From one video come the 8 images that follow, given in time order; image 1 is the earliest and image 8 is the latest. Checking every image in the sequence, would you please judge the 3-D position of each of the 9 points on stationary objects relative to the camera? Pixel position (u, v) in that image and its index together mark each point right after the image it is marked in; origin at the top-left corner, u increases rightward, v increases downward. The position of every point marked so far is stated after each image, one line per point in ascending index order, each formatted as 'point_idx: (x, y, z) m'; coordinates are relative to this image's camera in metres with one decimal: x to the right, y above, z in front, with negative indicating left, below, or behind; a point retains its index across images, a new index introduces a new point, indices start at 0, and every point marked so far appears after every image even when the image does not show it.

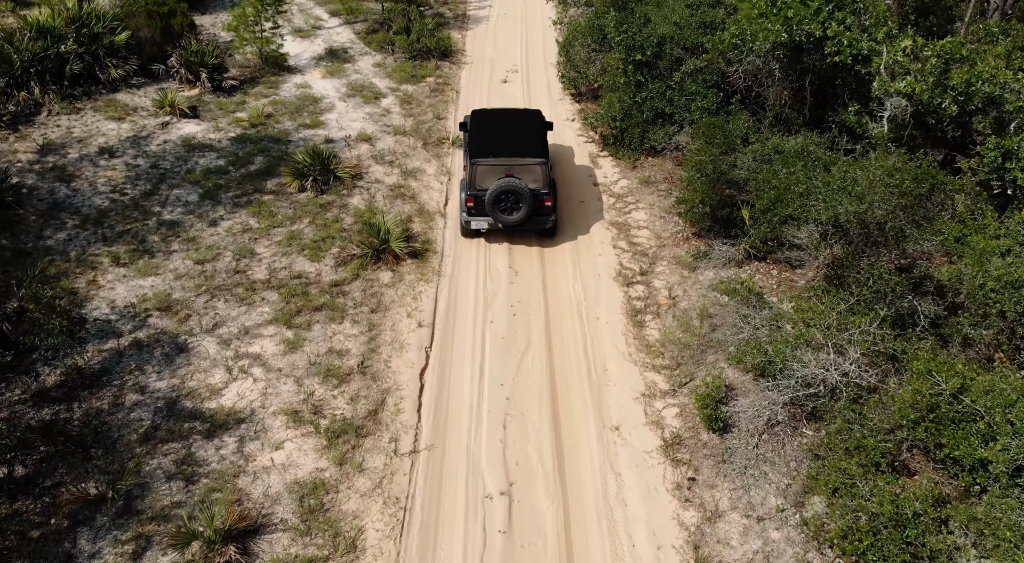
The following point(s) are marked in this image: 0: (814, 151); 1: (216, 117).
0: (+5.1, +2.1, +12.4) m
1: (-6.9, +3.8, +17.2) m
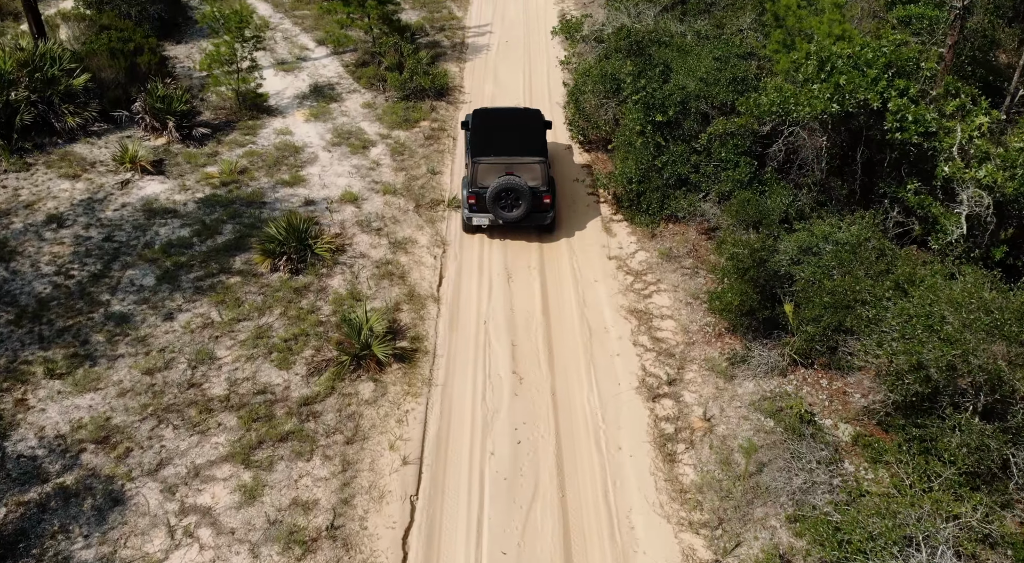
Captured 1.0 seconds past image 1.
0: (+5.1, +0.5, +10.5) m
1: (-6.8, +2.3, +15.4) m
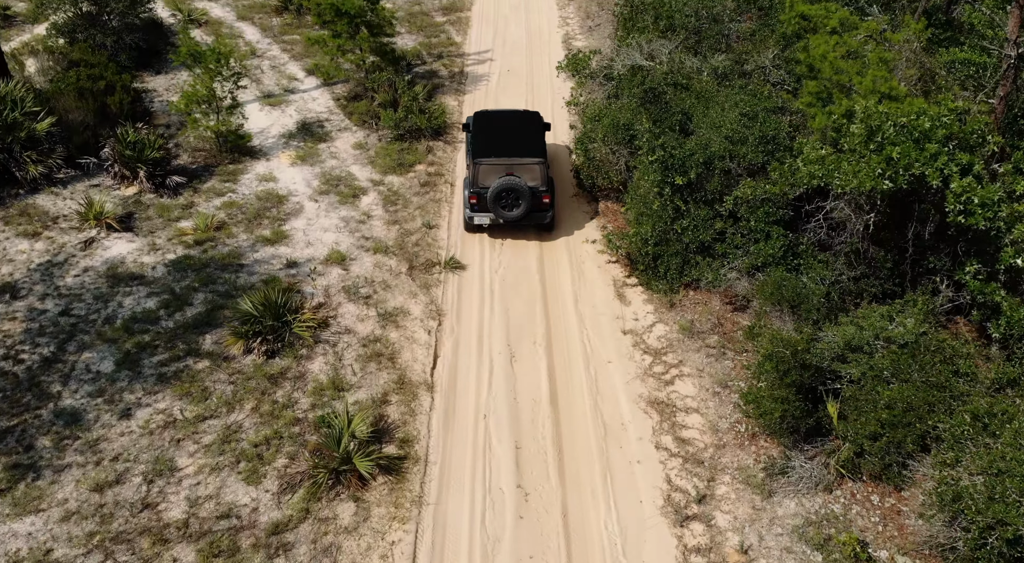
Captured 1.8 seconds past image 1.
0: (+5.2, -0.7, +9.2) m
1: (-6.8, +1.0, +14.0) m
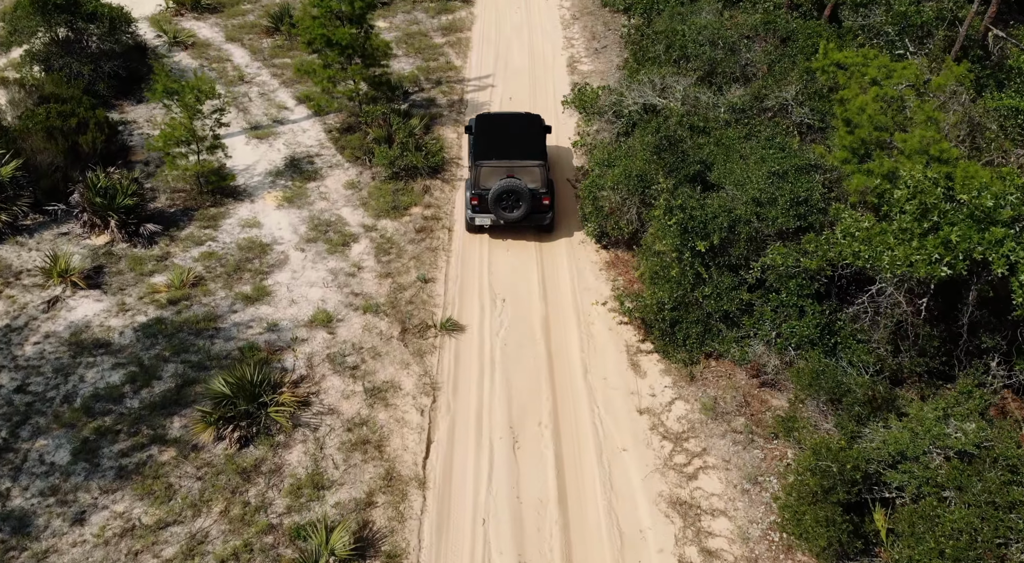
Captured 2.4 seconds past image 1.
0: (+5.2, -1.8, +8.0) m
1: (-6.7, -0.1, +12.9) m
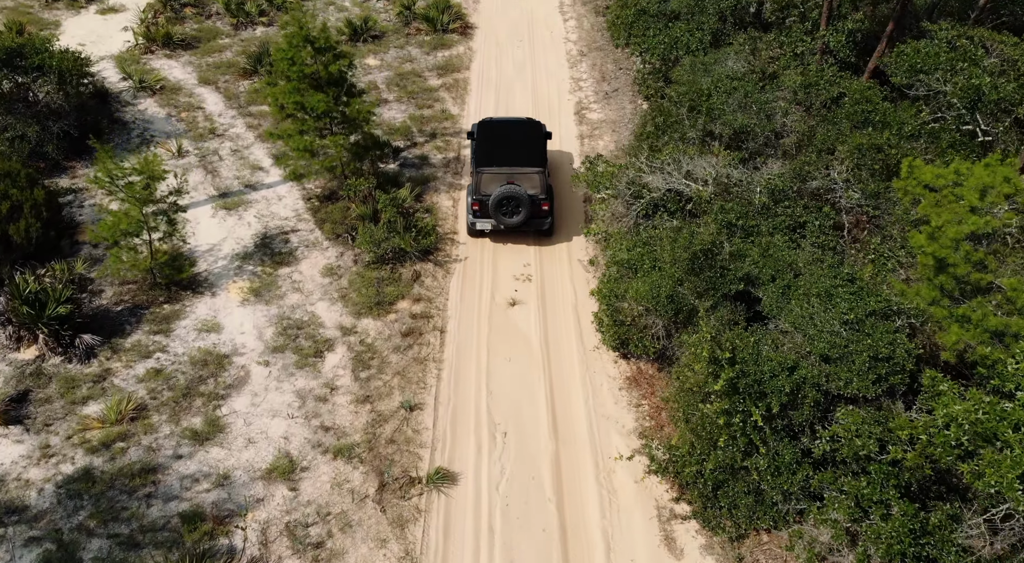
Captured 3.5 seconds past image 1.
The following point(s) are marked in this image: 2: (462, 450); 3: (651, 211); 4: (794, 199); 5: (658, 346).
0: (+5.2, -3.7, +5.9) m
1: (-6.7, -2.0, +10.8) m
2: (-0.7, -2.4, +10.7) m
3: (+2.6, +1.2, +13.3) m
4: (+4.8, +1.4, +12.8) m
5: (+2.1, -1.0, +10.8) m
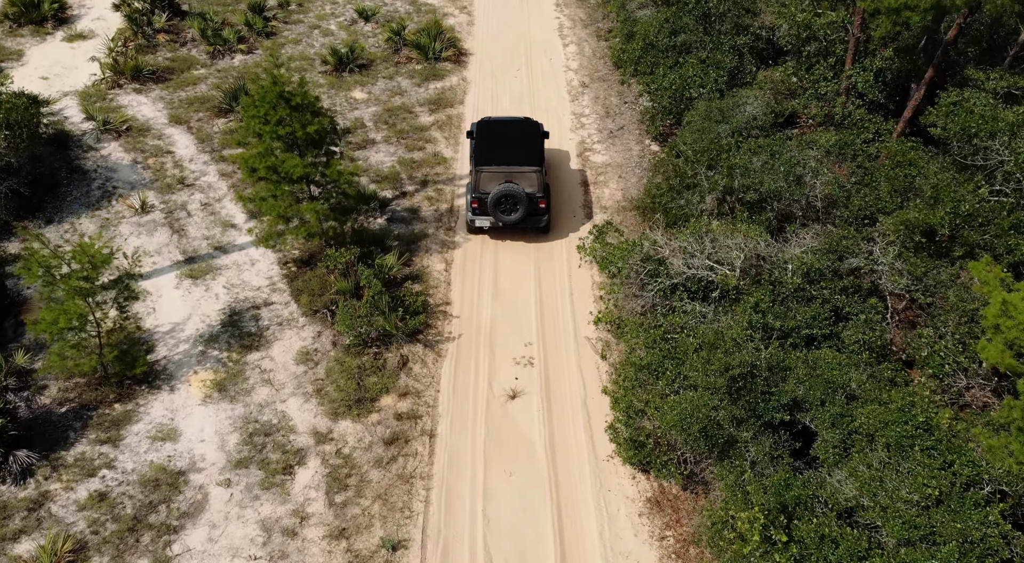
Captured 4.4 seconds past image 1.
0: (+5.2, -5.2, +4.3) m
1: (-6.7, -3.5, +9.2) m
2: (-0.7, -3.9, +9.1) m
3: (+2.6, -0.3, +11.7) m
4: (+4.8, 0.0, +11.2) m
5: (+2.1, -2.5, +9.2) m
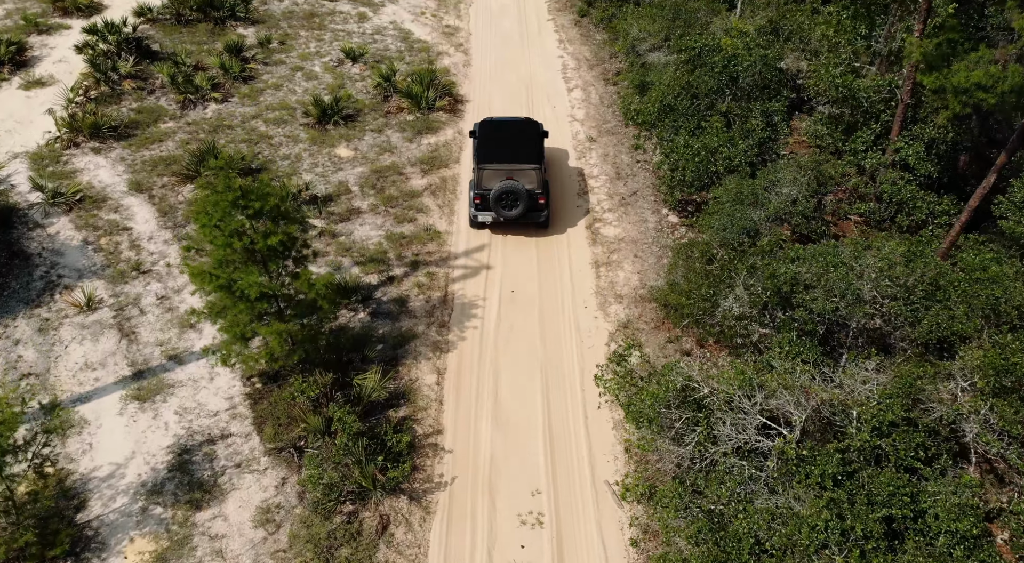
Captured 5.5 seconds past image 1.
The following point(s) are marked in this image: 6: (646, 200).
0: (+5.3, -7.1, +2.2) m
1: (-6.6, -5.5, +7.1) m
2: (-0.6, -5.9, +7.0) m
3: (+2.6, -2.2, +9.6) m
4: (+4.9, -2.0, +9.1) m
5: (+2.2, -4.5, +7.1) m
6: (+3.2, +1.9, +17.5) m
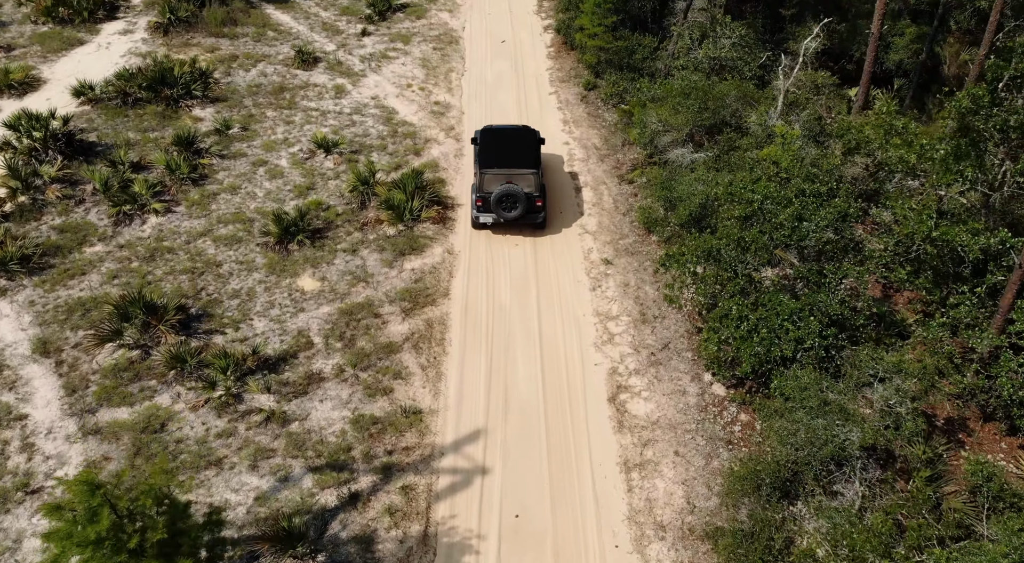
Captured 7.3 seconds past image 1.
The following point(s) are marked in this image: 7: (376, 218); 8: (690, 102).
0: (+5.5, -10.3, -1.4) m
1: (-6.5, -8.8, +3.4) m
2: (-0.5, -9.1, +3.3) m
3: (+2.7, -5.5, +6.1) m
4: (+5.0, -5.3, +5.6) m
5: (+2.3, -7.7, +3.5) m
6: (+3.2, -1.5, +14.0) m
7: (-3.3, +1.5, +17.7) m
8: (+4.7, +4.7, +19.5) m
